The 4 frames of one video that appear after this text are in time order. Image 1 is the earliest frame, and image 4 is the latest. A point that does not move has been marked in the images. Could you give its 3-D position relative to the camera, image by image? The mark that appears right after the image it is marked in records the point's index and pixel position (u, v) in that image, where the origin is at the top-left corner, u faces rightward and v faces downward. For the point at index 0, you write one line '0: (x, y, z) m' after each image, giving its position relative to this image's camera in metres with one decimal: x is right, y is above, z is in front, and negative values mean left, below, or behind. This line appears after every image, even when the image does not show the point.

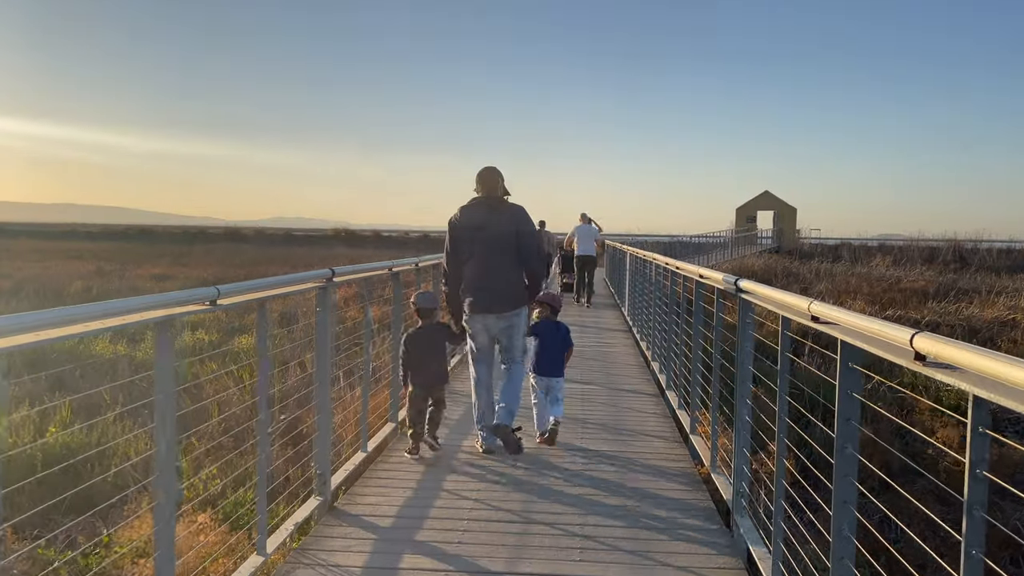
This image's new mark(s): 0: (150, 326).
0: (-1.2, -0.1, +2.5) m
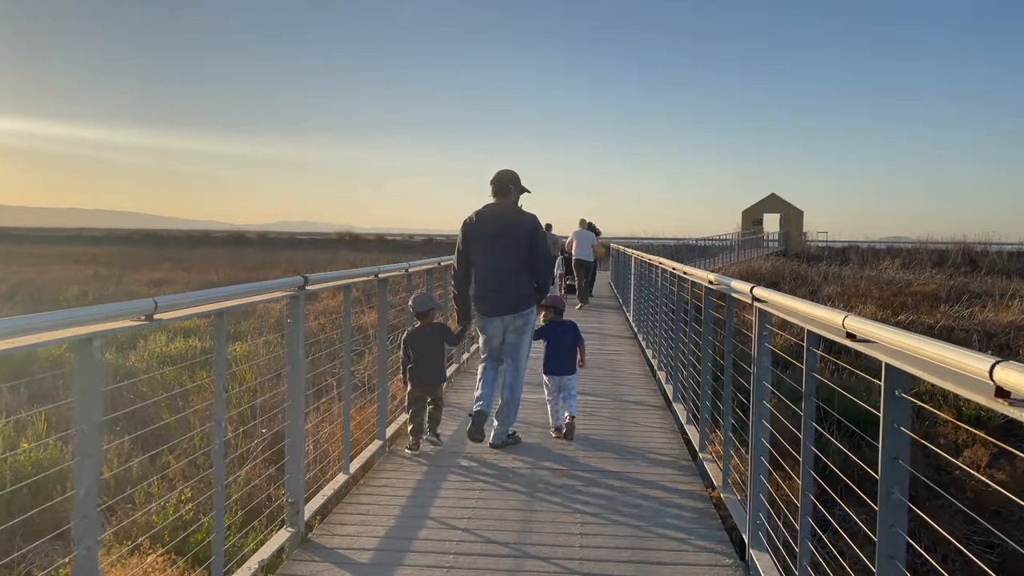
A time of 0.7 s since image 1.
0: (-1.2, -0.2, +2.2) m
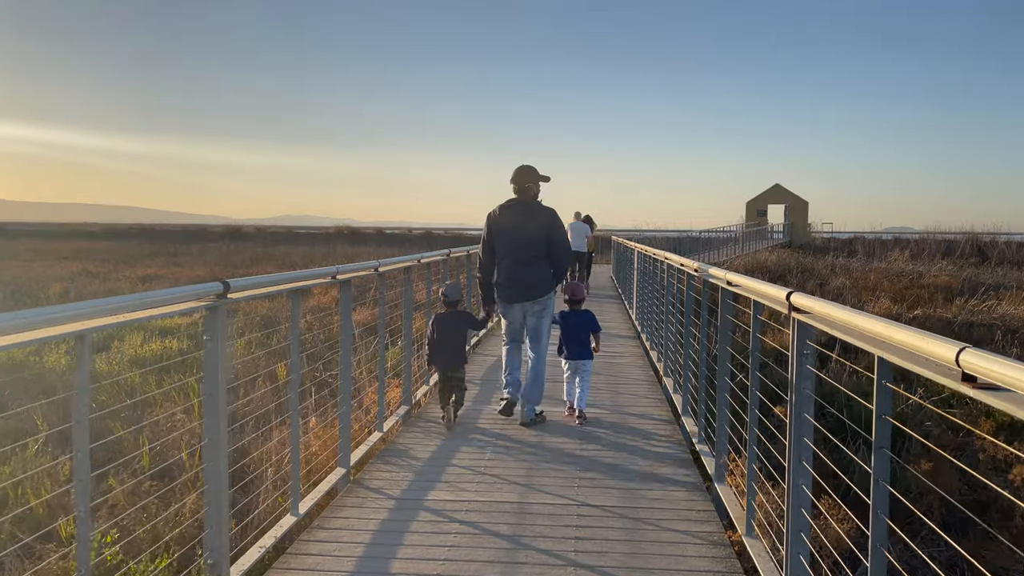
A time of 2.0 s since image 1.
0: (-1.3, -0.2, +1.5) m
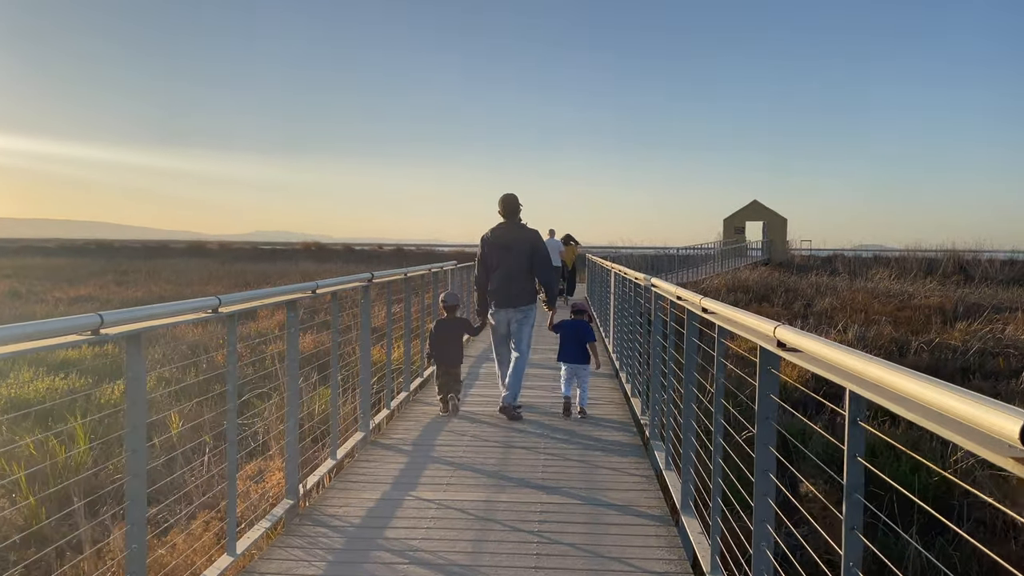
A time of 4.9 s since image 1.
0: (-1.6, -0.3, -0.2) m
